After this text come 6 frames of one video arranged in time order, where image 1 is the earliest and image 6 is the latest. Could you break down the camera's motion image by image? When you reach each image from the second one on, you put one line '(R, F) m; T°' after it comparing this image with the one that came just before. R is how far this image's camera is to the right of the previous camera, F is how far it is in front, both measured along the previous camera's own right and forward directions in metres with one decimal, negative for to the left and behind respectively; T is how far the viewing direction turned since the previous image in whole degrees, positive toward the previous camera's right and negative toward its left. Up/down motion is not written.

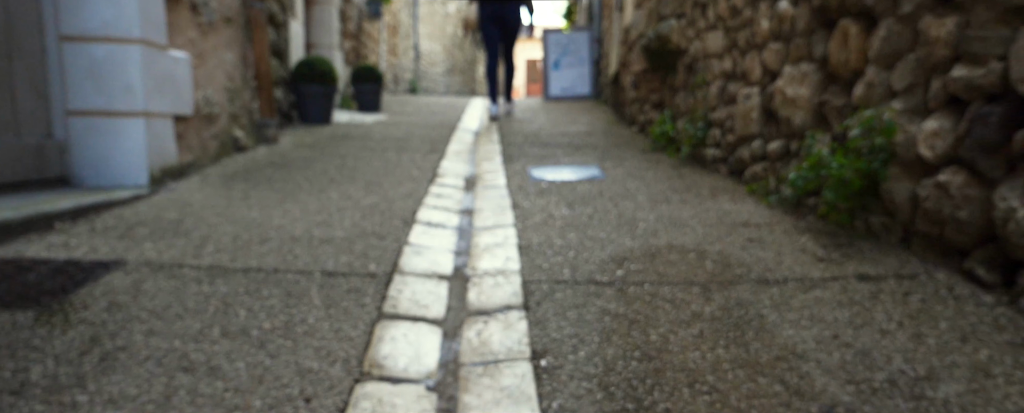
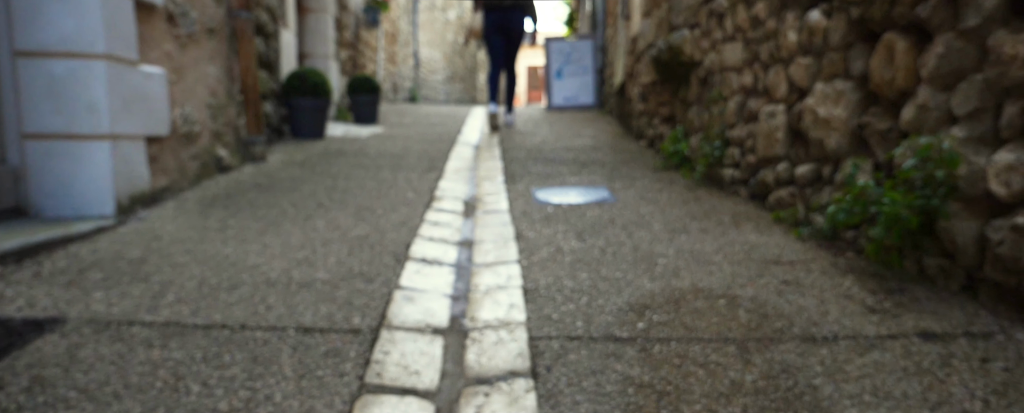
(0.0, +0.3) m; 0°
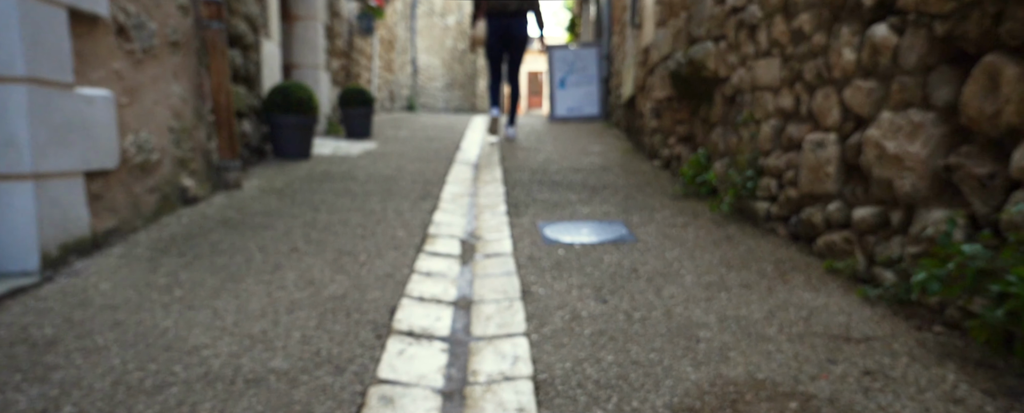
(0.0, +0.5) m; 0°
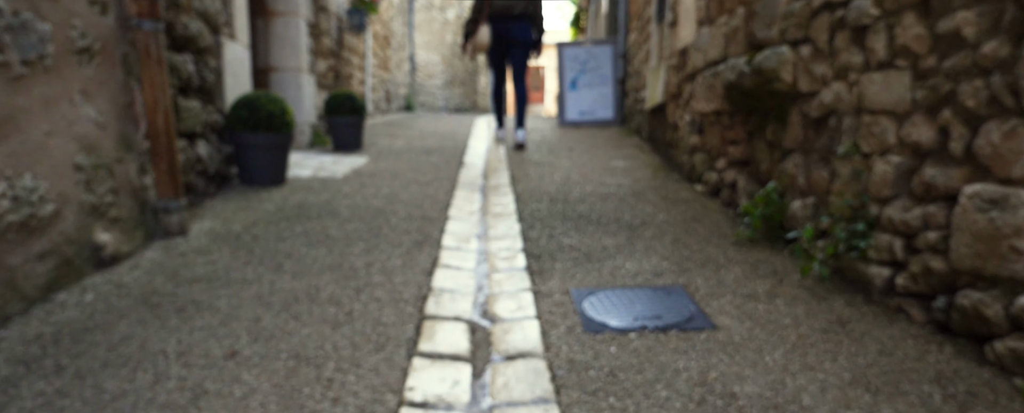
(-0.1, +0.9) m; 0°
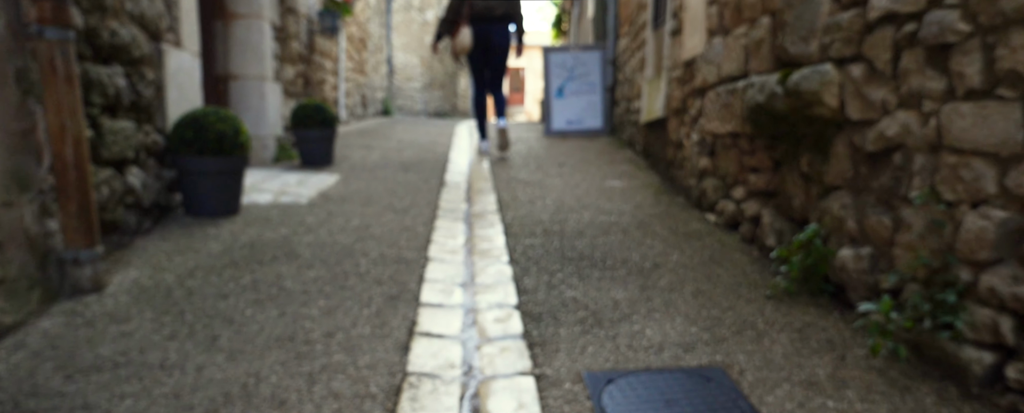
(-0.1, +0.6) m; +2°
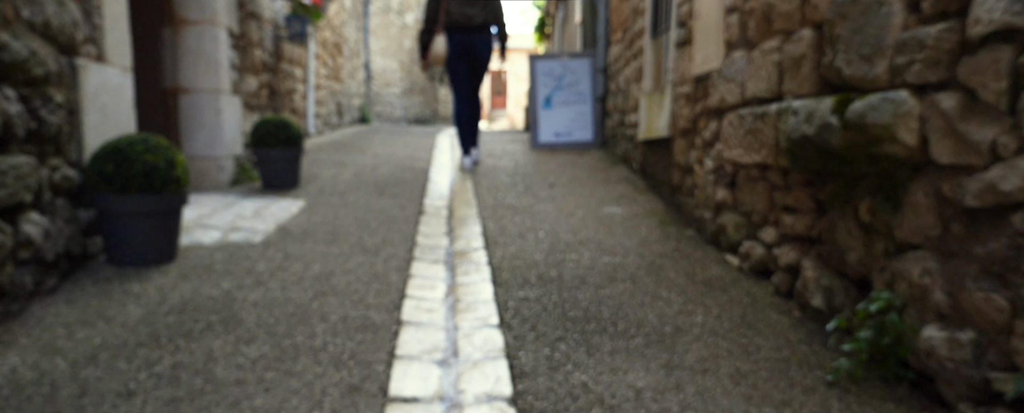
(0.0, +0.6) m; +1°
